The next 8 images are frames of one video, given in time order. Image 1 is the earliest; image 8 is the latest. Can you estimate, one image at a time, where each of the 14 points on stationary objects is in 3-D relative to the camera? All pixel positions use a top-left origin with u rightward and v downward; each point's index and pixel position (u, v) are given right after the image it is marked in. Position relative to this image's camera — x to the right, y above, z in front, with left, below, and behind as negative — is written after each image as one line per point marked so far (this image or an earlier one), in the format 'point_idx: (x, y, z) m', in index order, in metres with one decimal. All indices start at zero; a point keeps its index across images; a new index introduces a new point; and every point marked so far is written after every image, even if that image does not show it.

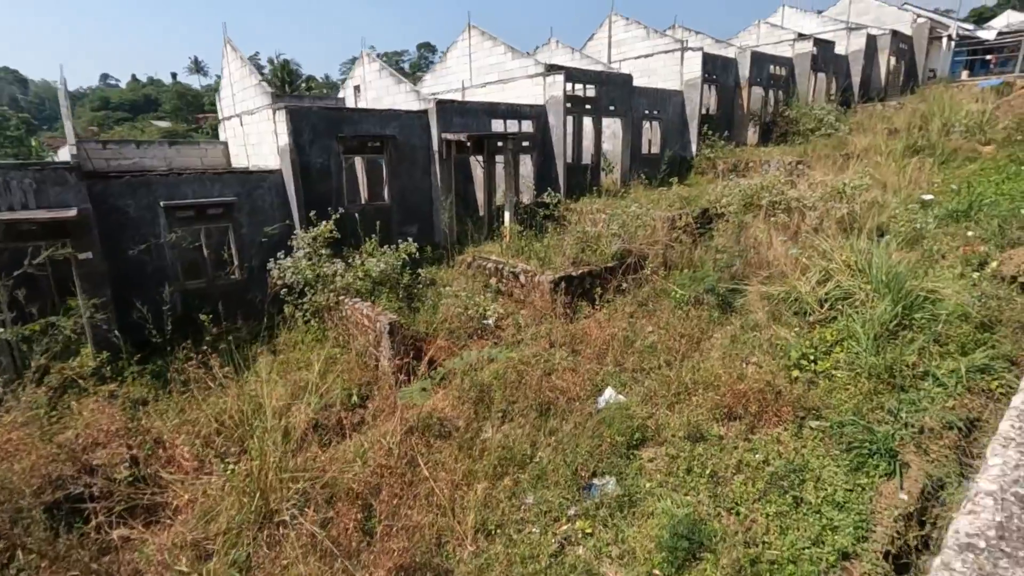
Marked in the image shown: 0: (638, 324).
0: (+1.5, -0.4, +6.1) m
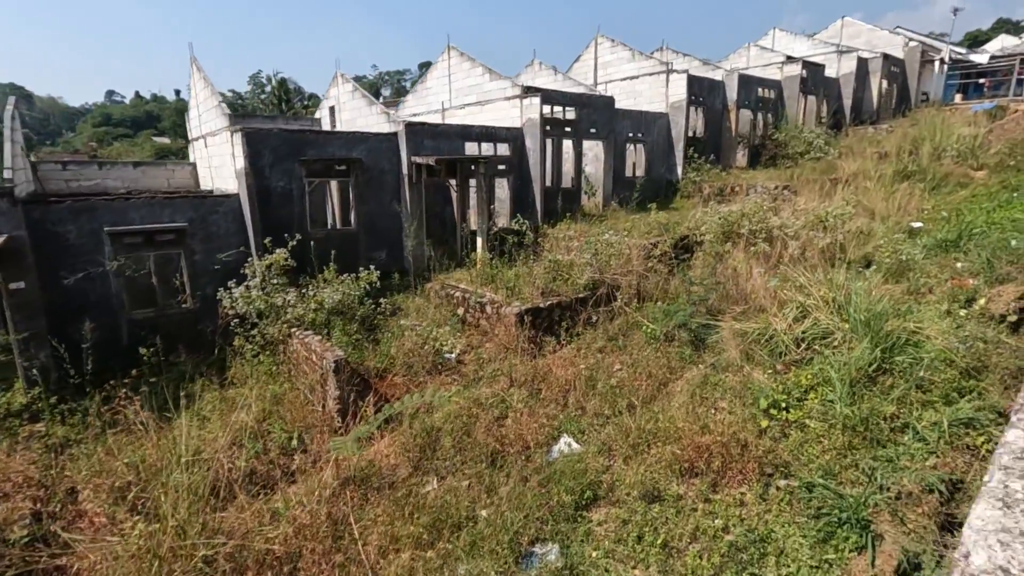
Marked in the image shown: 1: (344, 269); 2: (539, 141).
0: (+1.0, -0.8, +5.7) m
1: (-2.5, +0.3, +7.9) m
2: (+0.4, +2.5, +9.0) m
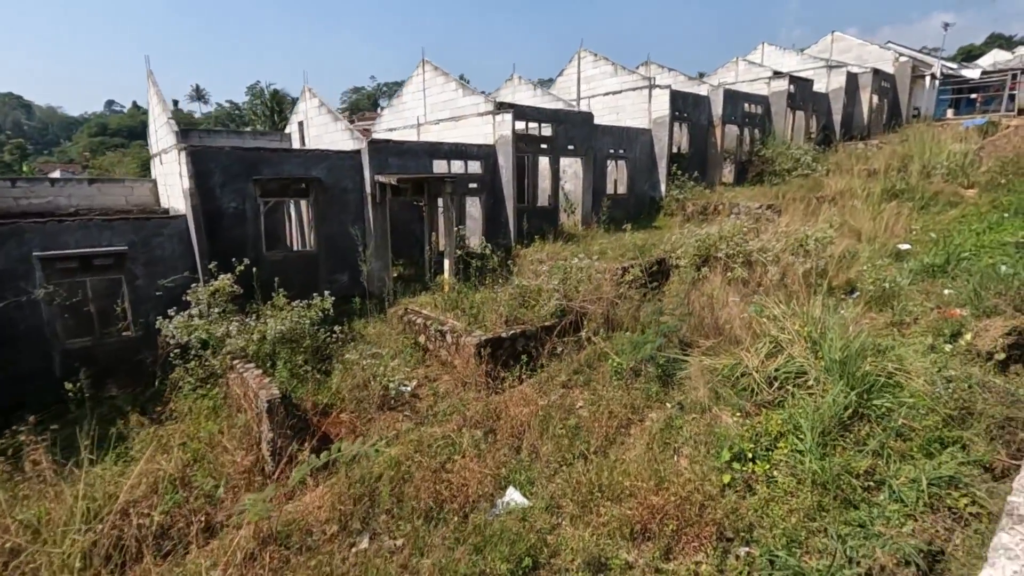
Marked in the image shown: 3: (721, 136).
0: (+0.6, -1.1, +5.3) m
1: (-3.0, -0.1, +7.5) m
2: (0.0, +2.1, +8.7) m
3: (+5.1, +3.7, +12.9) m
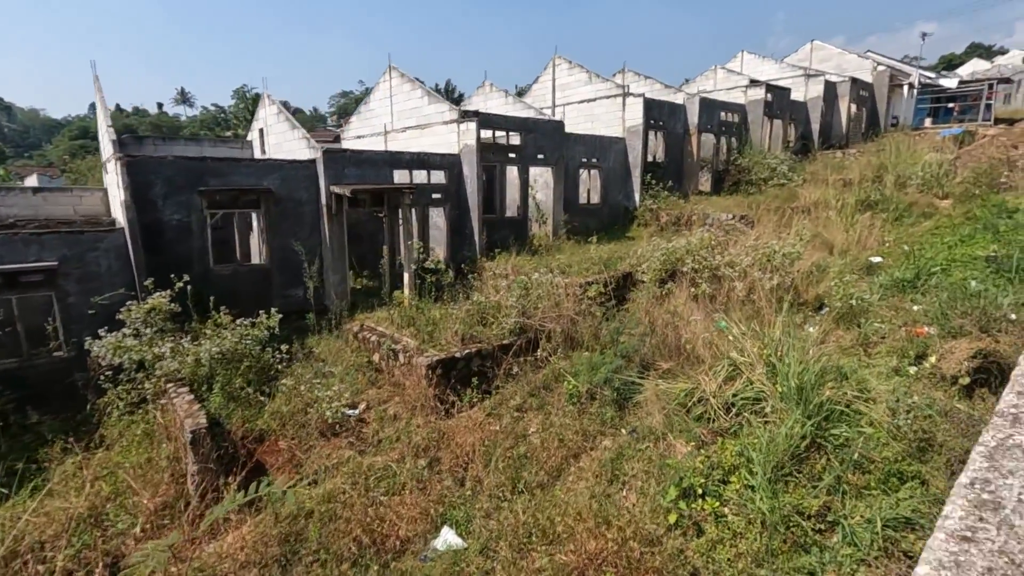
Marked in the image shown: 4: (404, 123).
0: (+0.1, -1.3, +5.1) m
1: (-3.5, -0.3, +7.2) m
2: (-0.6, +1.9, +8.4) m
3: (+4.4, +3.4, +12.7) m
4: (-2.1, +3.1, +10.0) m
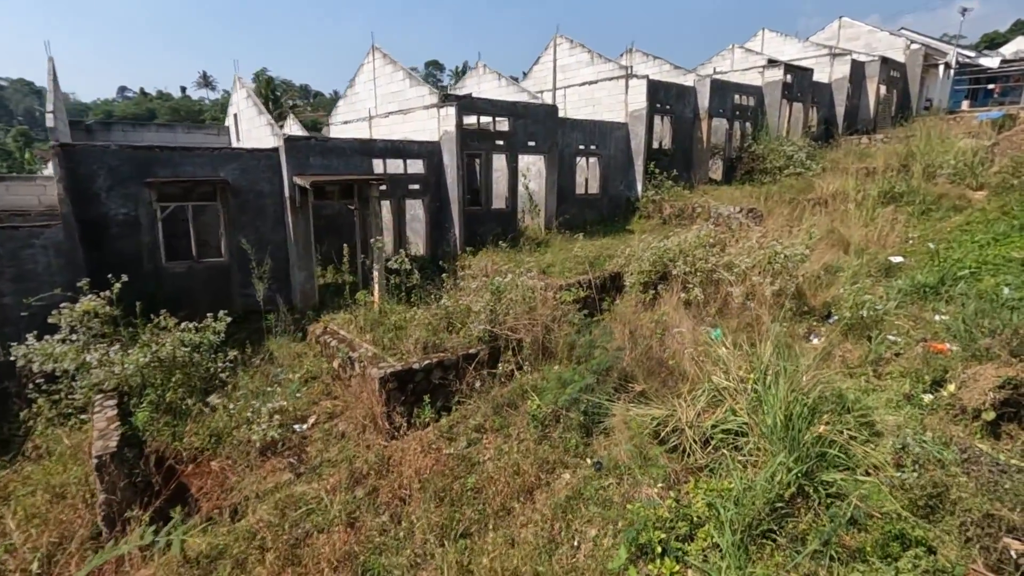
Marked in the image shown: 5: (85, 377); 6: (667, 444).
0: (-0.3, -1.4, +4.5) m
1: (-3.8, -0.3, +6.7) m
2: (-0.8, +1.9, +7.8) m
3: (+4.4, +3.5, +11.9) m
4: (-2.2, +3.2, +9.4) m
5: (-4.0, -0.8, +4.9) m
6: (+1.2, -1.2, +4.1) m
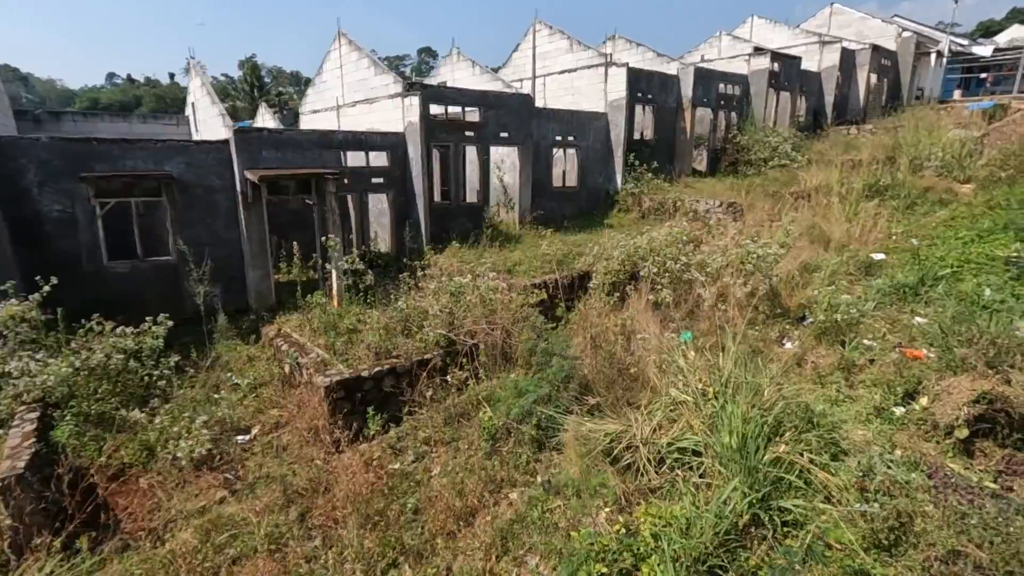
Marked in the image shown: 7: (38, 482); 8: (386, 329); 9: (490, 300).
0: (-0.7, -1.4, +4.3) m
1: (-4.2, -0.3, +6.4) m
2: (-1.3, +2.0, +7.5) m
3: (+3.9, +3.6, +11.6) m
4: (-2.7, +3.3, +9.1) m
5: (-4.4, -0.9, +4.6) m
6: (+0.8, -1.3, +3.8) m
7: (-3.4, -1.4, +3.8) m
8: (-1.3, -0.4, +5.5) m
9: (-0.2, -0.1, +5.7) m
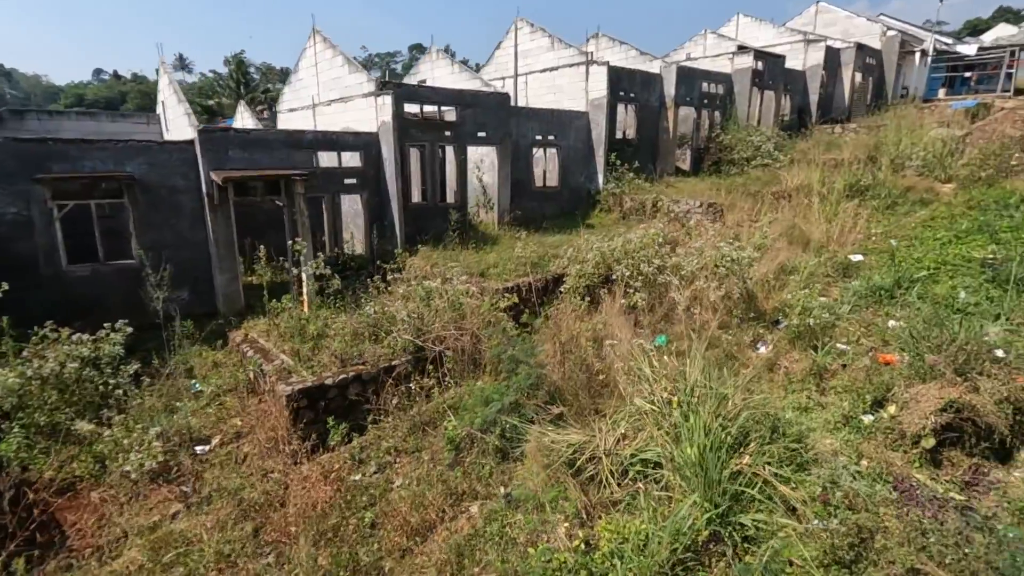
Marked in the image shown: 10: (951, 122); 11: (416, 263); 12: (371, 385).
0: (-1.0, -1.5, +4.1) m
1: (-4.5, -0.3, +6.2) m
2: (-1.6, +1.9, +7.3) m
3: (+3.5, +3.6, +11.5) m
4: (-3.0, +3.2, +8.9) m
5: (-4.7, -0.9, +4.4) m
6: (+0.5, -1.3, +3.7) m
7: (-3.7, -1.4, +3.7) m
8: (-1.6, -0.5, +5.4) m
9: (-0.5, -0.2, +5.6) m
10: (+10.1, +3.8, +12.3) m
11: (-1.2, +0.3, +6.8) m
12: (-1.3, -0.9, +5.0) m
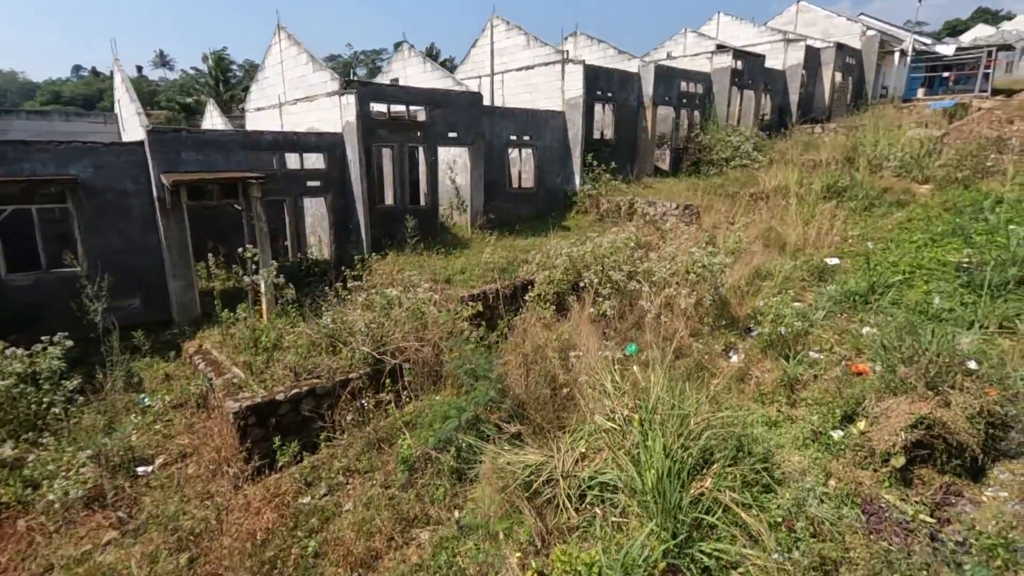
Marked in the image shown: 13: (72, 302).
0: (-1.3, -1.6, +3.9) m
1: (-4.9, -0.4, +5.9) m
2: (-2.0, +1.8, +7.1) m
3: (+3.0, +3.6, +11.3) m
4: (-3.5, +3.1, +8.6) m
5: (-5.0, -1.0, +4.1) m
6: (+0.2, -1.4, +3.5) m
7: (-4.0, -1.6, +3.4) m
8: (-2.0, -0.6, +5.1) m
9: (-0.9, -0.3, +5.4) m
10: (+9.6, +3.8, +12.3) m
11: (-1.6, +0.2, +6.6) m
12: (-1.7, -1.0, +4.7) m
13: (-4.8, -0.1, +5.9) m
